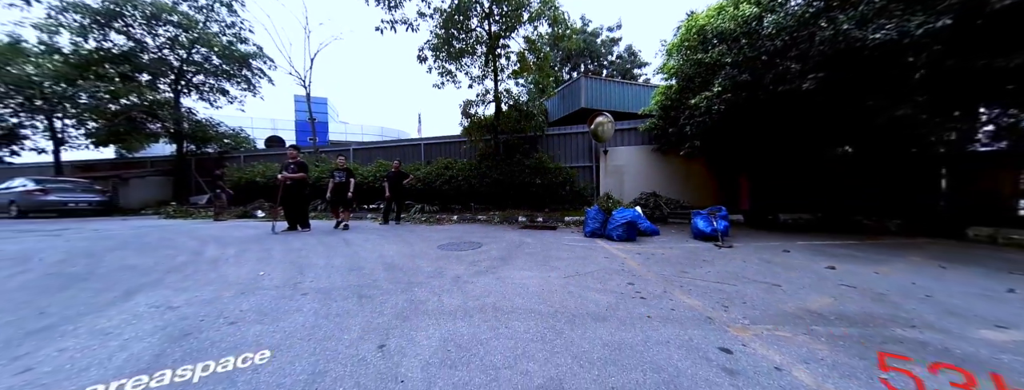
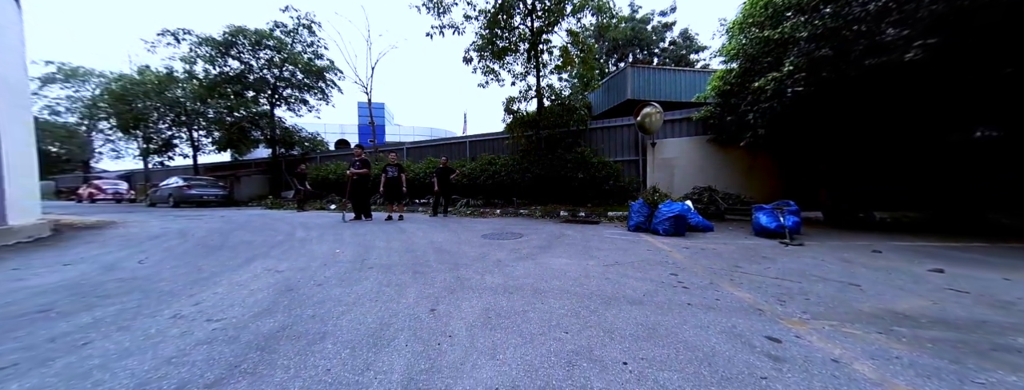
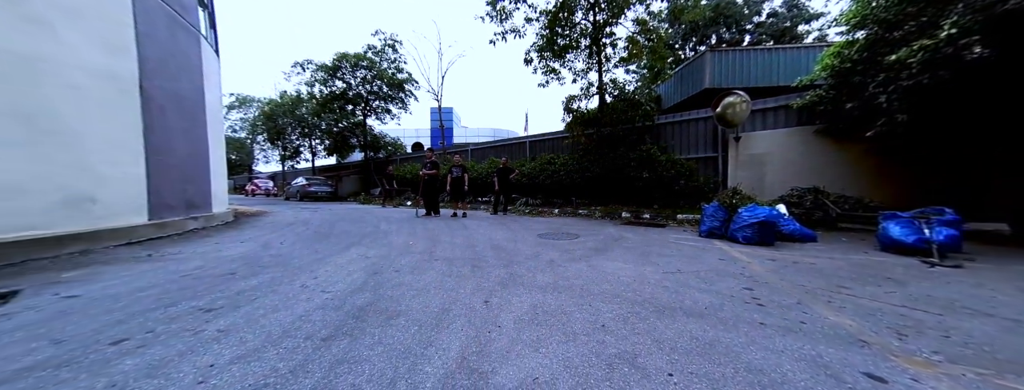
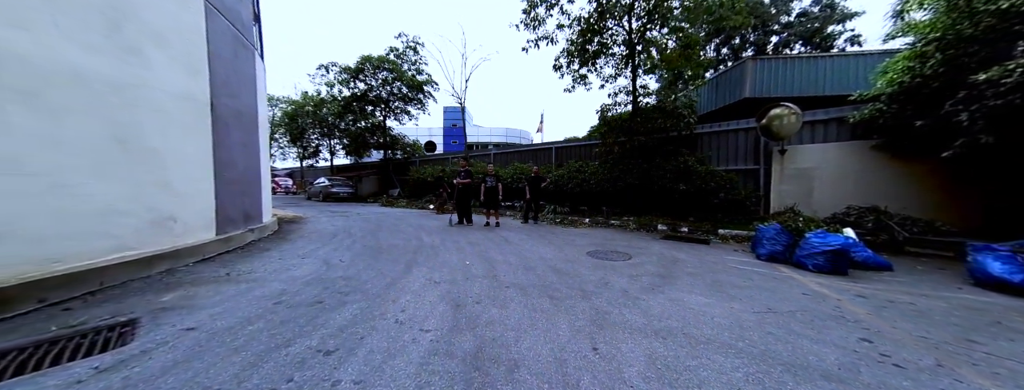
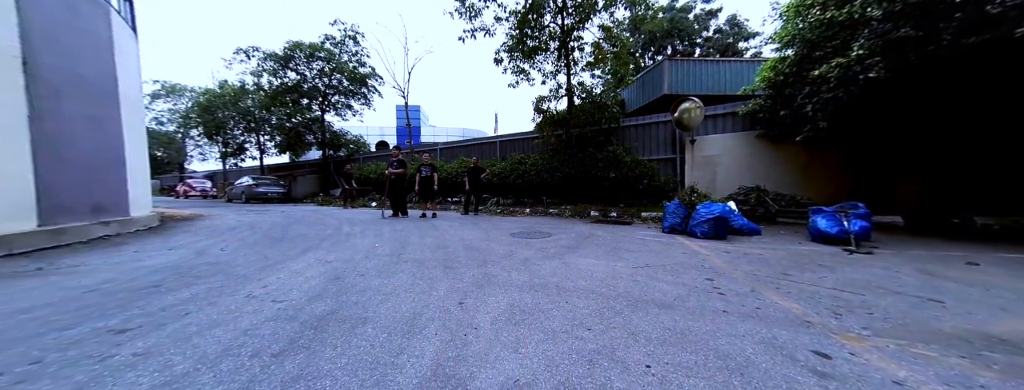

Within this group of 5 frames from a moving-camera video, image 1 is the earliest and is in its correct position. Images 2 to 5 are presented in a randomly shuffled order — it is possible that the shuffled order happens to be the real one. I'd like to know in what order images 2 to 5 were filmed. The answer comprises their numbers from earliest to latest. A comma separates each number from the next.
2, 5, 3, 4
